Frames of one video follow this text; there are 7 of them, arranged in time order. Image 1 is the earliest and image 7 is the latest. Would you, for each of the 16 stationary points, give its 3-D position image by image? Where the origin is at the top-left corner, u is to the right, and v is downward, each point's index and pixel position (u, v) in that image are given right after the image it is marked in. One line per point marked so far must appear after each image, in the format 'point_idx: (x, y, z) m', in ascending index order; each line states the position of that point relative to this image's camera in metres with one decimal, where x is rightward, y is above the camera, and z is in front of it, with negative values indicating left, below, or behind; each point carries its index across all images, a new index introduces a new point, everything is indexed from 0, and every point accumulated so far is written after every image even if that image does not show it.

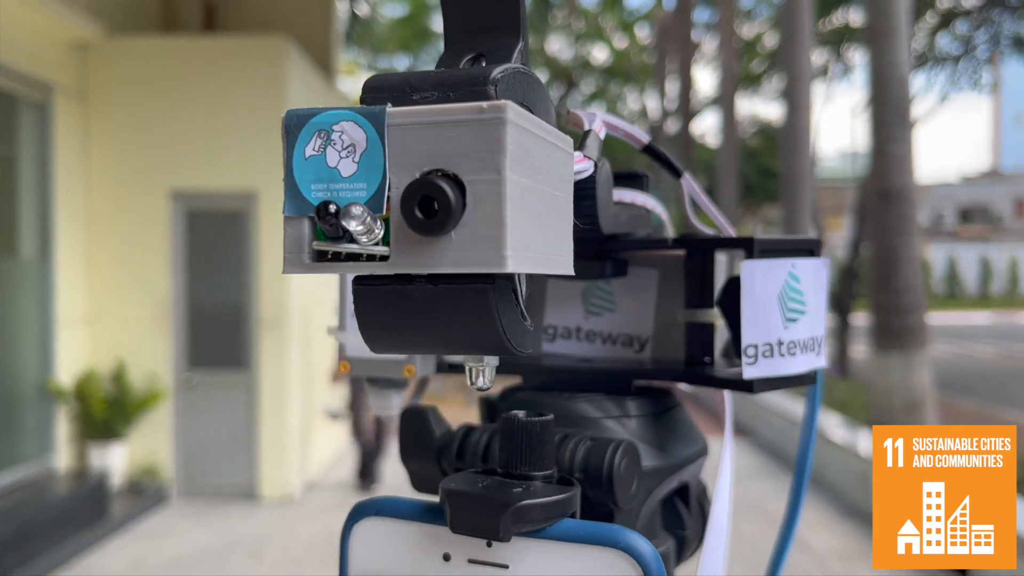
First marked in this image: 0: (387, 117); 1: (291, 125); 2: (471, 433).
0: (-0.1, +0.2, +0.9) m
1: (-0.2, +0.2, +0.9) m
2: (-0.1, -0.2, +1.5) m
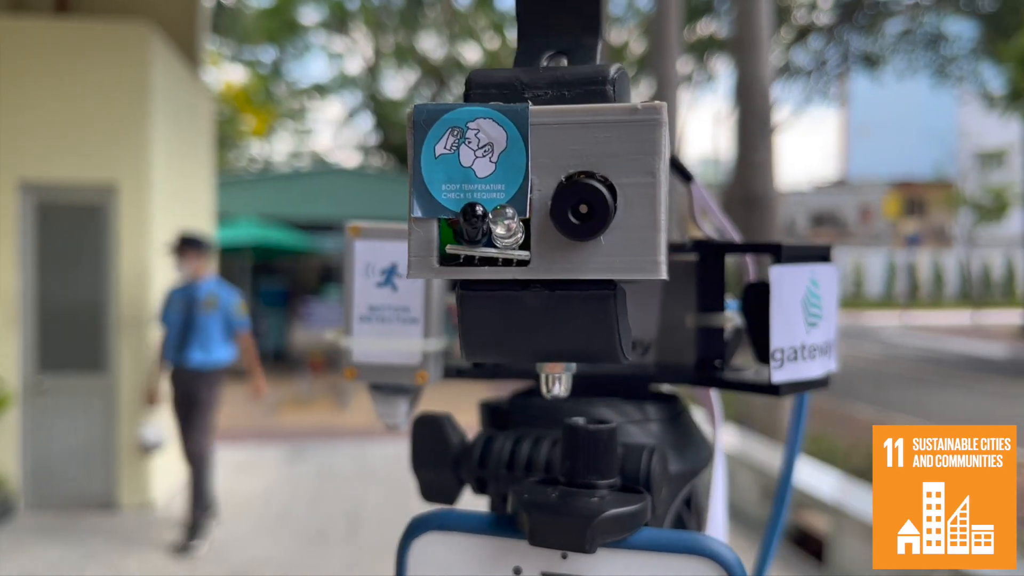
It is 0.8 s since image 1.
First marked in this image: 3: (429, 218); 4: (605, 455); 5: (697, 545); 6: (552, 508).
0: (0.0, +0.2, +0.8) m
1: (-0.1, +0.2, +0.8) m
2: (0.0, -0.2, +1.5) m
3: (-0.1, +0.1, +0.8) m
4: (+0.1, -0.2, +1.2) m
5: (+0.2, -0.3, +1.1) m
6: (0.0, -0.3, +1.1) m
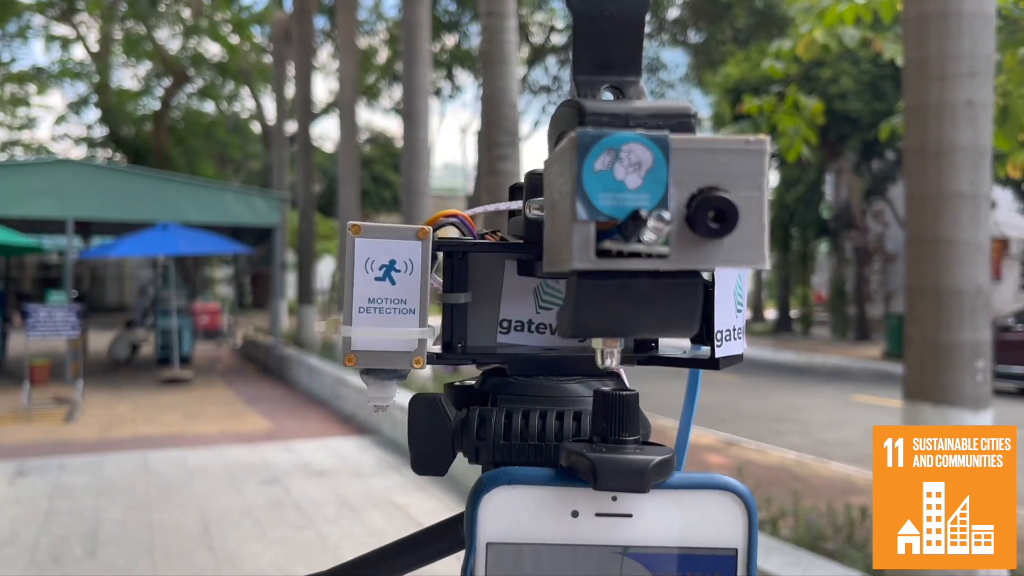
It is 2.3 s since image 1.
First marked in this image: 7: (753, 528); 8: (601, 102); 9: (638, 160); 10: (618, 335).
0: (+0.2, +0.2, +1.1) m
1: (+0.1, +0.2, +1.1) m
2: (-0.1, -0.2, +1.7) m
3: (+0.1, +0.1, +1.1) m
4: (+0.2, -0.2, +1.4) m
5: (+0.3, -0.3, +1.4) m
6: (+0.1, -0.2, +1.3) m
7: (+0.3, -0.3, +1.3) m
8: (+0.1, +0.2, +1.2) m
9: (+0.1, +0.1, +1.1) m
10: (+0.1, -0.1, +1.2) m
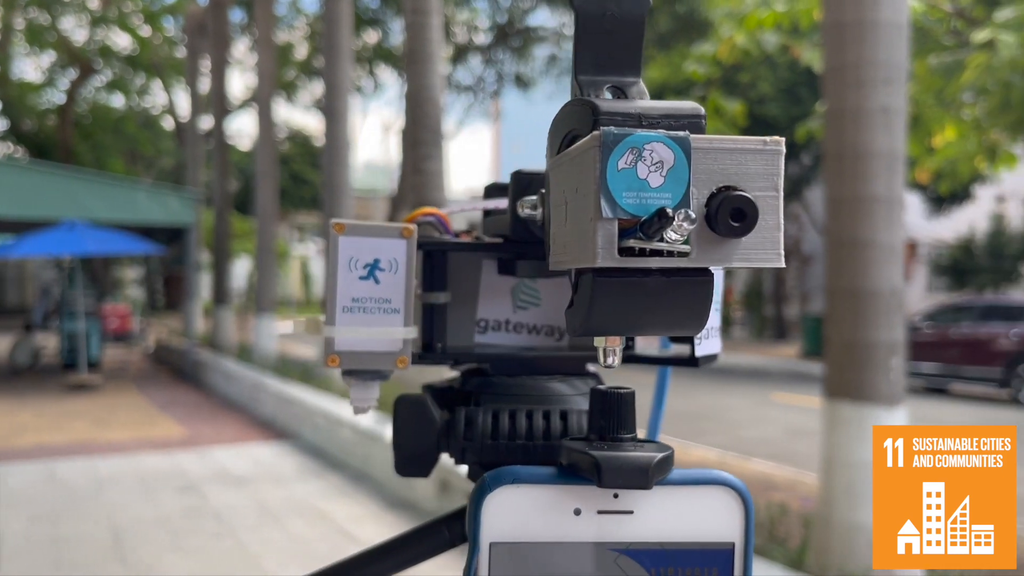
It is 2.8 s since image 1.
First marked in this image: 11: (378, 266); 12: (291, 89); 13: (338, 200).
0: (+0.2, +0.2, +1.1) m
1: (+0.1, +0.2, +1.1) m
2: (-0.1, -0.2, +1.7) m
3: (+0.1, +0.1, +1.1) m
4: (+0.2, -0.2, +1.4) m
5: (+0.3, -0.3, +1.4) m
6: (+0.2, -0.2, +1.3) m
7: (+0.3, -0.3, +1.4) m
8: (+0.1, +0.2, +1.2) m
9: (+0.2, +0.1, +1.1) m
10: (+0.2, -0.1, +1.2) m
11: (-0.2, 0.0, +1.7) m
12: (-4.3, +3.8, +17.6) m
13: (-2.1, +1.0, +10.8) m
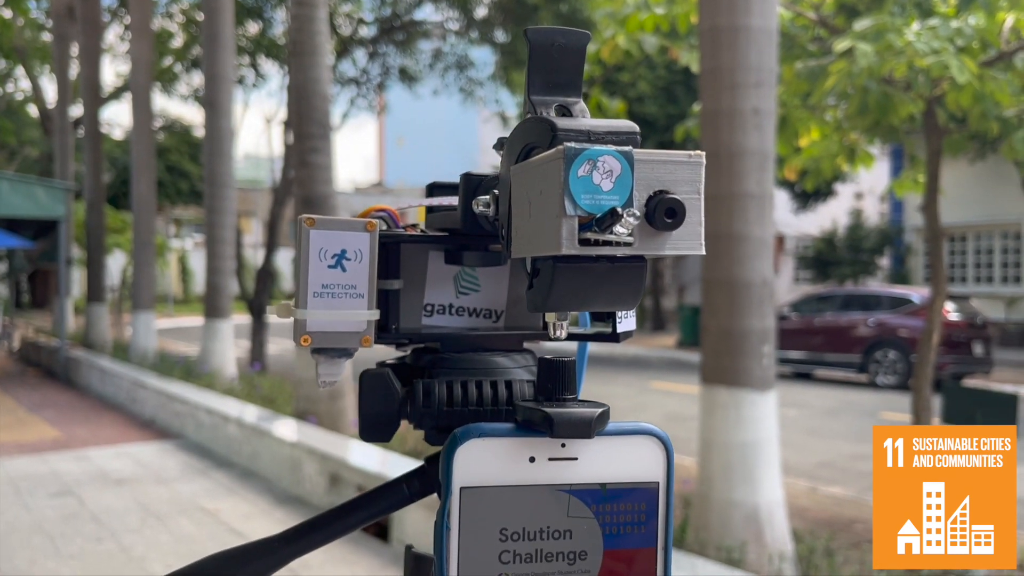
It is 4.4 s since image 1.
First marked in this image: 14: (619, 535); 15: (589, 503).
0: (+0.2, +0.2, +1.4) m
1: (+0.1, +0.2, +1.3) m
2: (-0.2, -0.2, +1.9) m
3: (+0.1, +0.1, +1.3) m
4: (+0.1, -0.2, +1.7) m
5: (+0.2, -0.3, +1.7) m
6: (+0.1, -0.2, +1.6) m
7: (+0.3, -0.3, +1.7) m
8: (+0.1, +0.3, +1.5) m
9: (+0.1, +0.2, +1.3) m
10: (+0.1, 0.0, +1.5) m
11: (-0.3, +0.1, +1.9) m
12: (-6.4, +3.9, +17.2) m
13: (-3.3, +1.1, +10.7) m
14: (+0.2, -0.4, +1.6) m
15: (+0.1, -0.4, +1.6) m
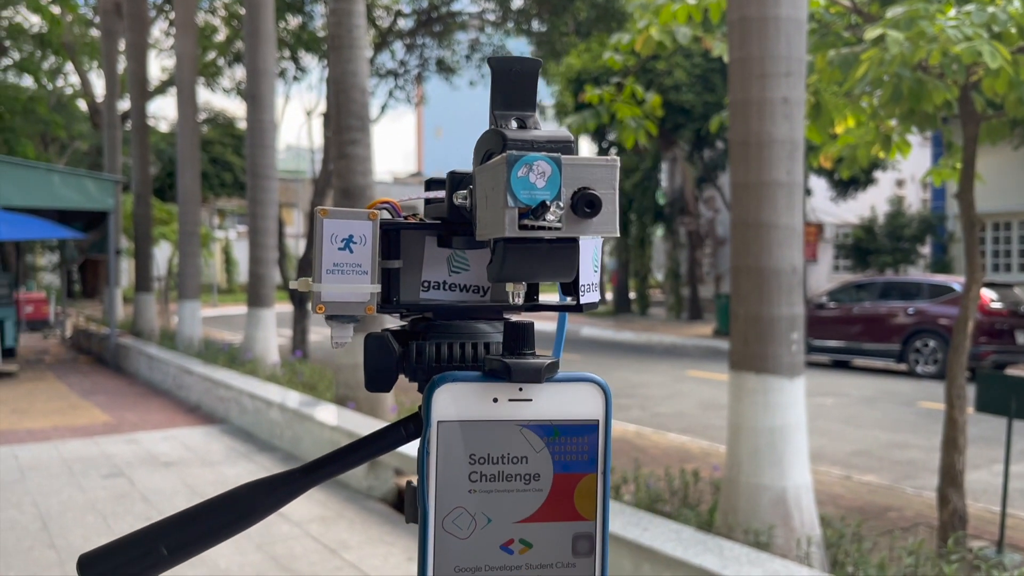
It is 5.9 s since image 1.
0: (+0.1, +0.2, +1.8) m
1: (0.0, +0.2, +1.7) m
2: (-0.2, -0.1, +2.3) m
3: (0.0, +0.2, +1.7) m
4: (0.0, -0.1, +2.1) m
5: (+0.2, -0.2, +2.1) m
6: (0.0, -0.2, +2.0) m
7: (+0.2, -0.3, +2.1) m
8: (0.0, +0.3, +1.9) m
9: (+0.1, +0.2, +1.8) m
10: (0.0, 0.0, +1.9) m
11: (-0.4, +0.1, +2.3) m
12: (-5.8, +4.1, +17.8) m
13: (-3.0, +1.2, +11.2) m
14: (+0.1, -0.4, +2.1) m
15: (+0.1, -0.3, +2.0) m
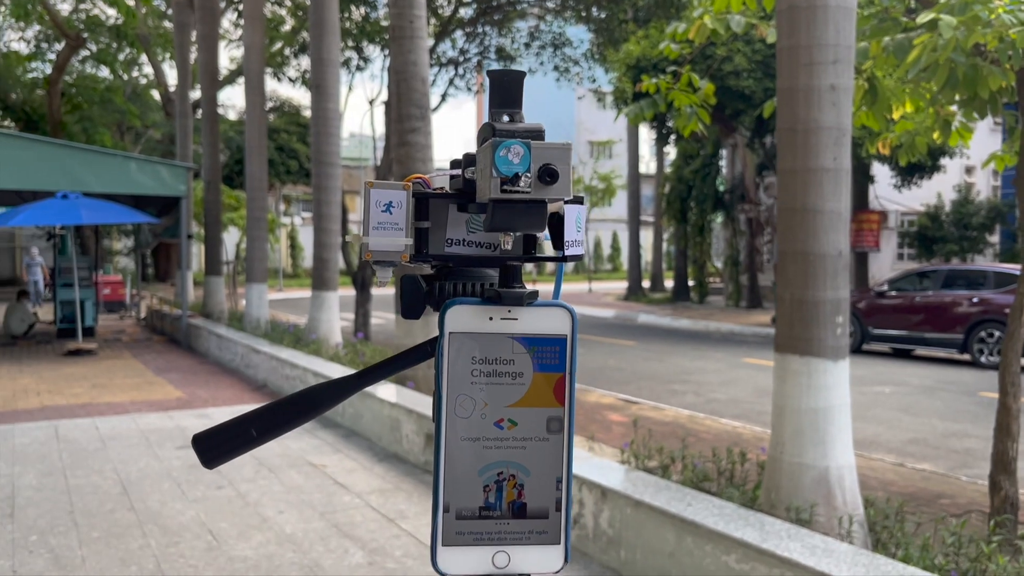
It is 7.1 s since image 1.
0: (+0.1, +0.4, +2.5) m
1: (0.0, +0.4, +2.5) m
2: (-0.2, 0.0, +3.1) m
3: (0.0, +0.3, +2.5) m
4: (0.0, 0.0, +2.9) m
5: (+0.1, -0.1, +2.8) m
6: (0.0, 0.0, +2.7) m
7: (+0.2, -0.1, +2.8) m
8: (0.0, +0.5, +2.6) m
9: (0.0, +0.4, +2.5) m
10: (0.0, +0.2, +2.6) m
11: (-0.4, +0.3, +3.1) m
12: (-4.7, +4.5, +18.8) m
13: (-2.4, +1.5, +12.1) m
14: (+0.1, -0.2, +2.8) m
15: (0.0, -0.2, +2.8) m
